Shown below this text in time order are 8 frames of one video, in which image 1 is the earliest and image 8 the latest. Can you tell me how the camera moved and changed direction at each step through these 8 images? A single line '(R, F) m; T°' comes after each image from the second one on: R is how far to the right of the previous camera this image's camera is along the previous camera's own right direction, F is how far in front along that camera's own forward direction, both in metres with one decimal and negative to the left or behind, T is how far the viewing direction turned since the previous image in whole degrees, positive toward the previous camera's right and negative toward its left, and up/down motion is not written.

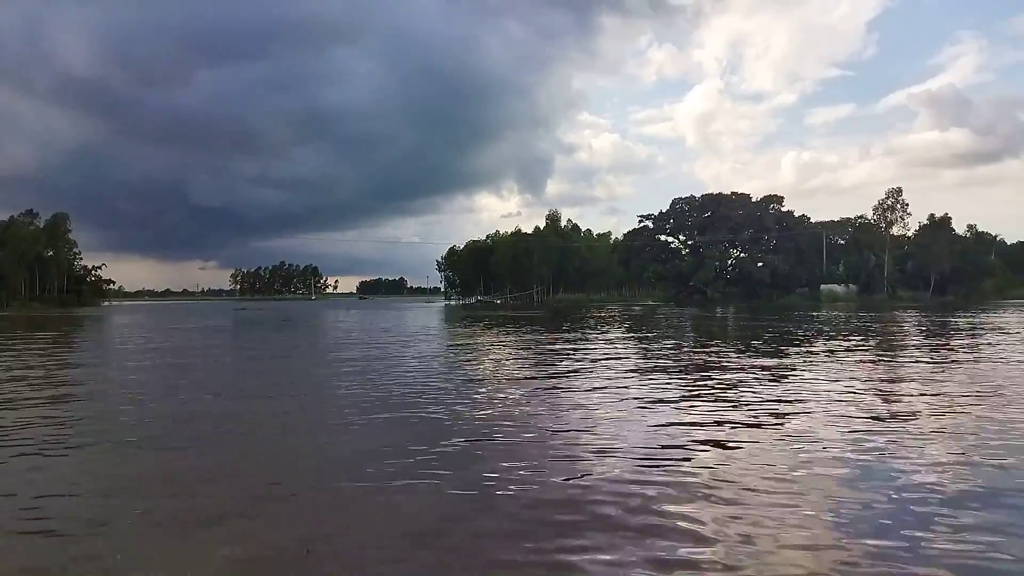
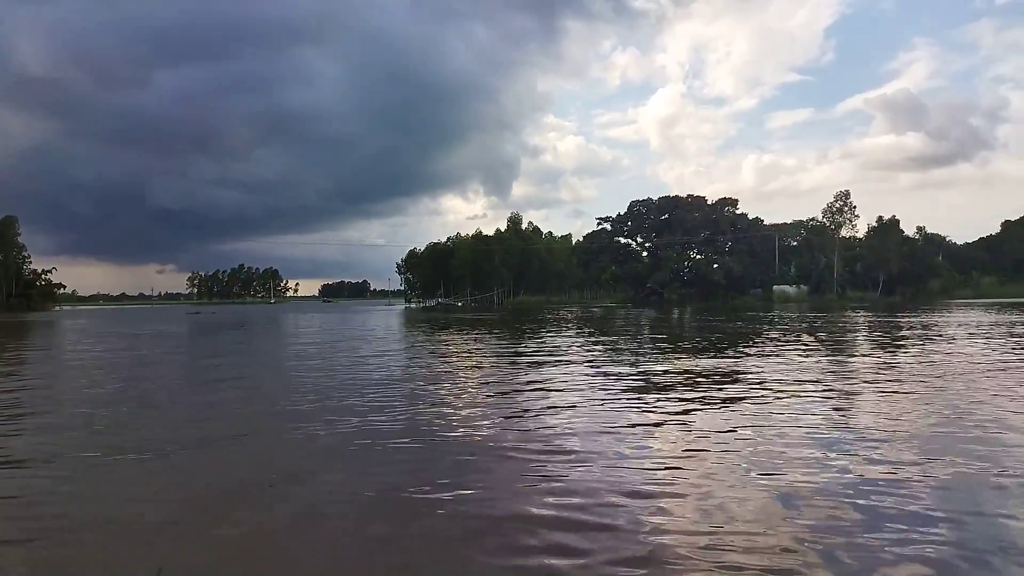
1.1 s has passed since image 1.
(+0.7, -0.2) m; +2°
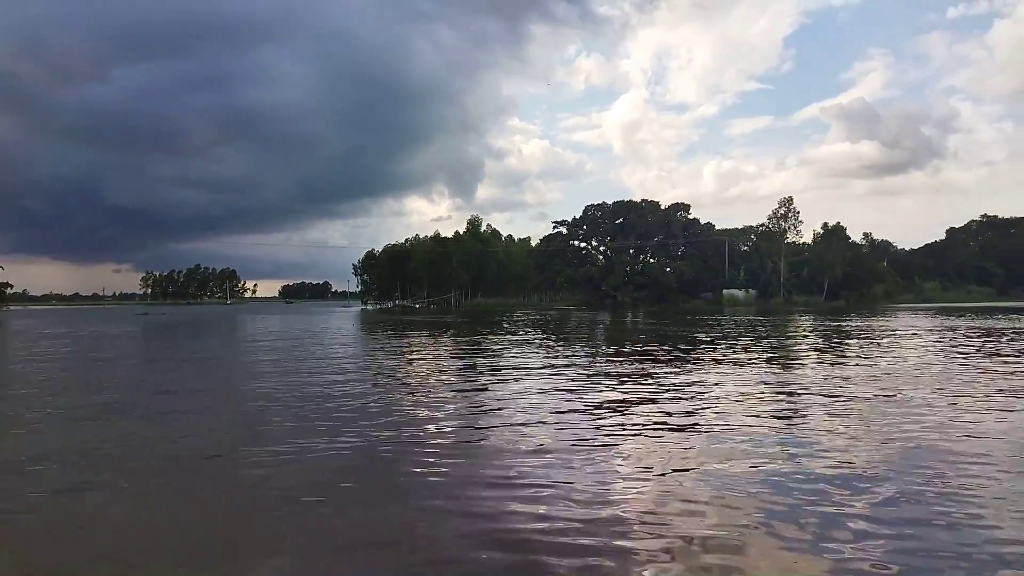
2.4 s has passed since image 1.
(+0.8, -0.4) m; +2°
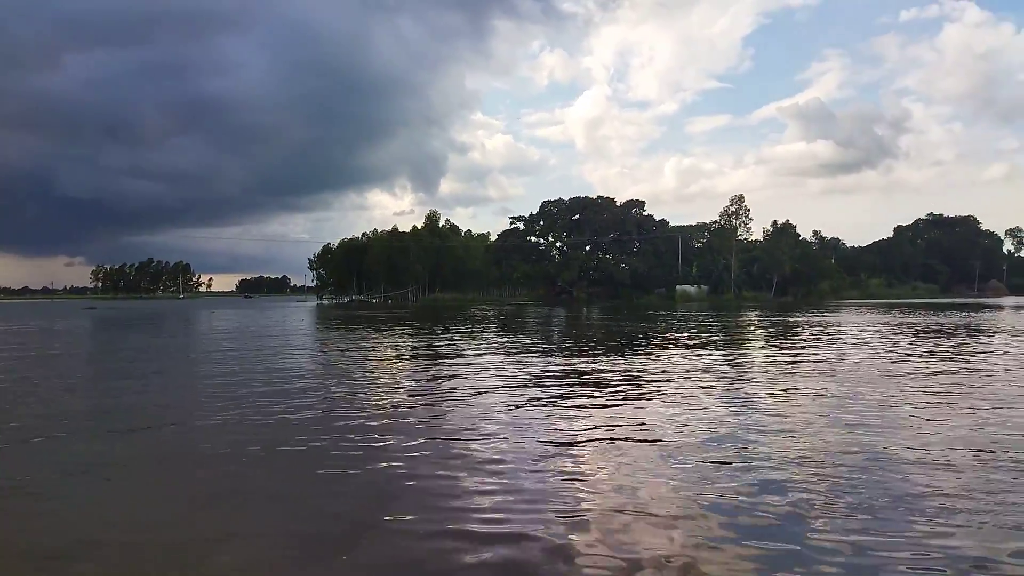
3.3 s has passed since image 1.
(+0.6, -0.3) m; +3°
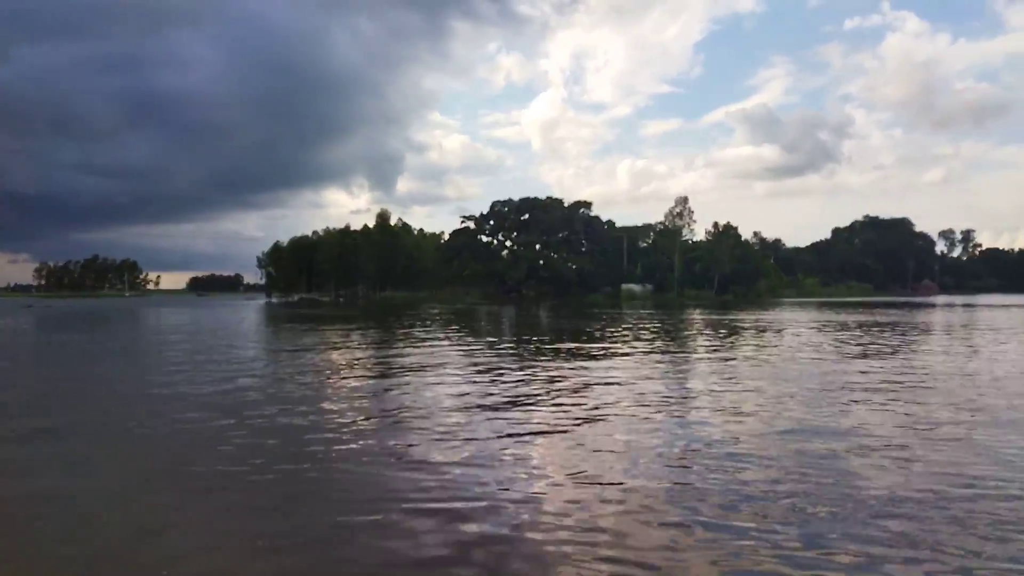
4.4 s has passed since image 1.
(+0.7, -0.7) m; +3°
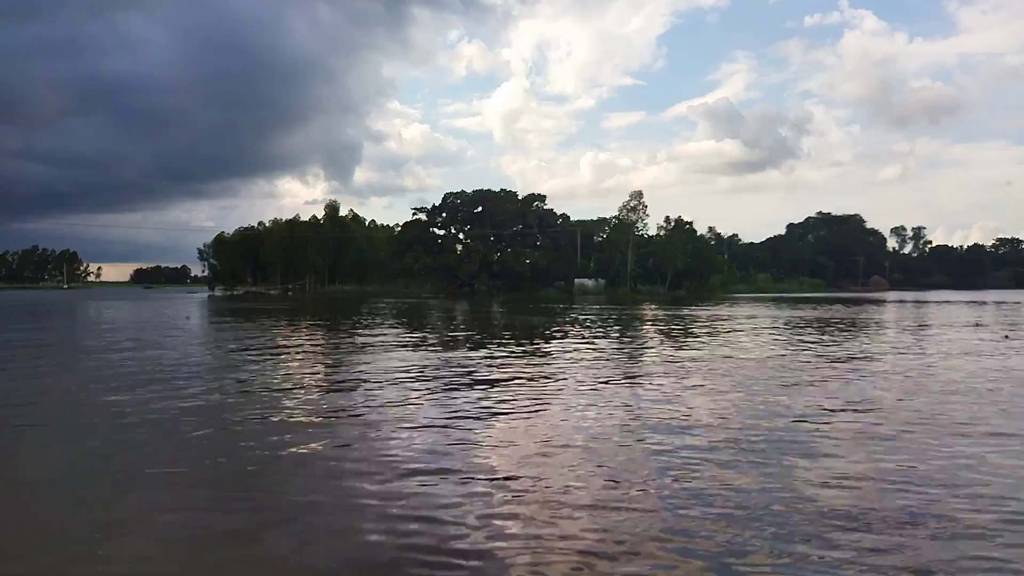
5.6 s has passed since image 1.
(+1.0, +0.5) m; +2°
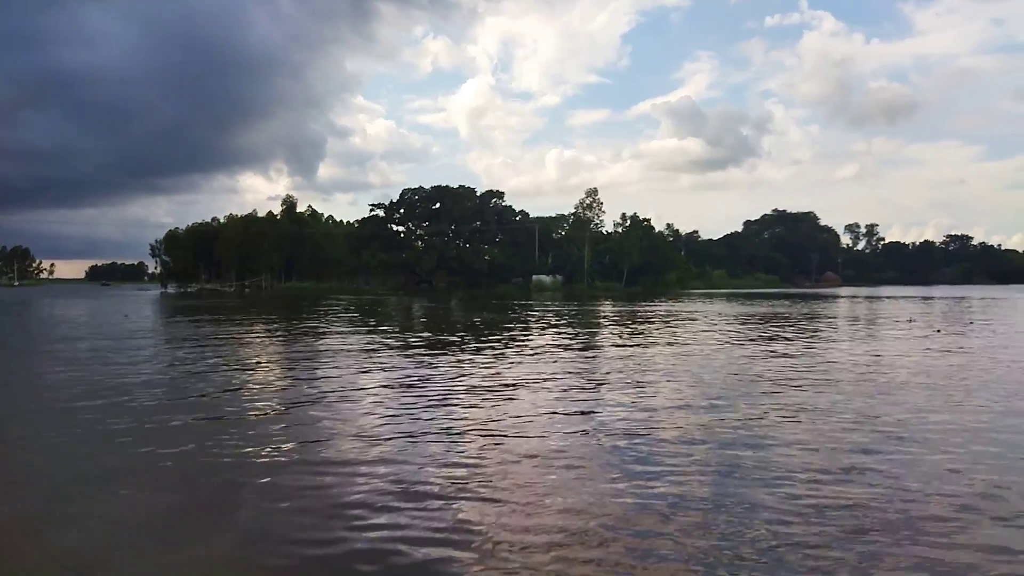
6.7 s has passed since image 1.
(+0.9, -0.2) m; +2°
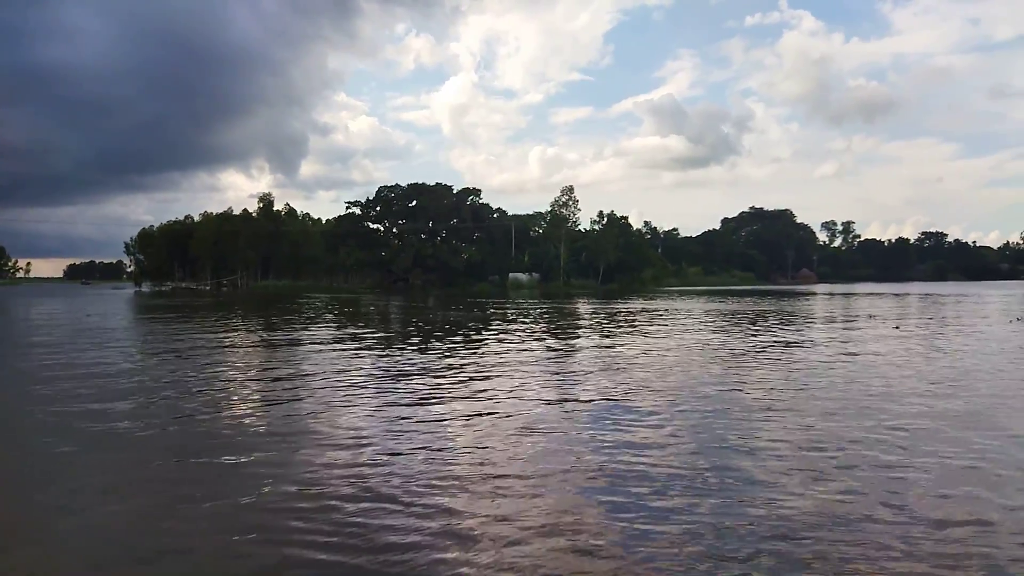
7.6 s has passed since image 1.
(+0.7, -0.2) m; +1°
